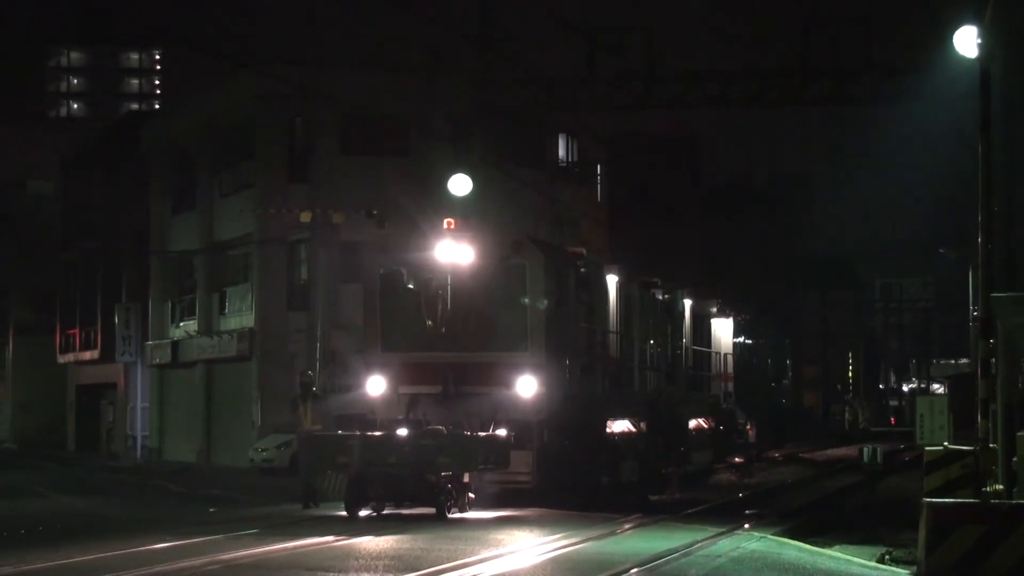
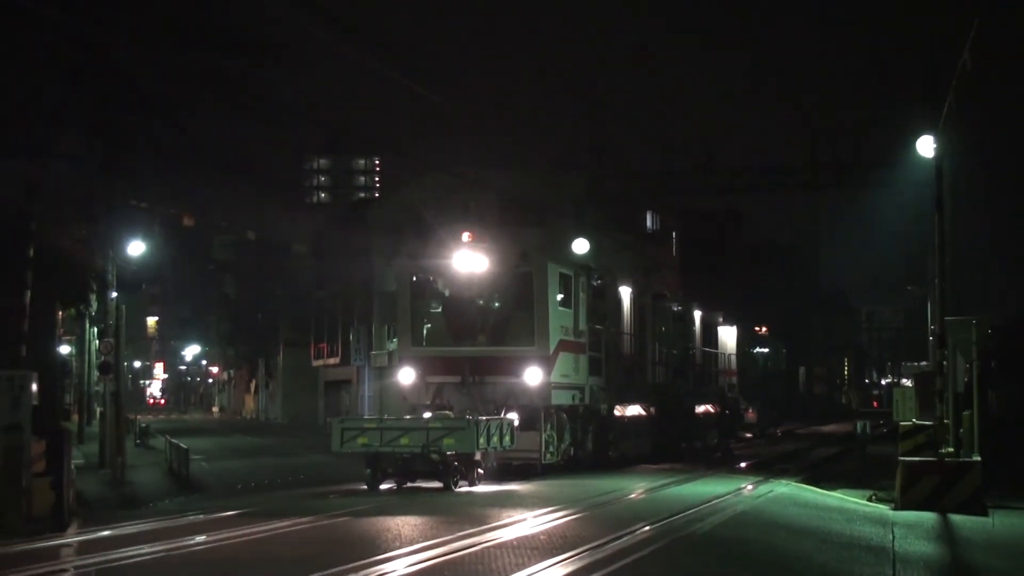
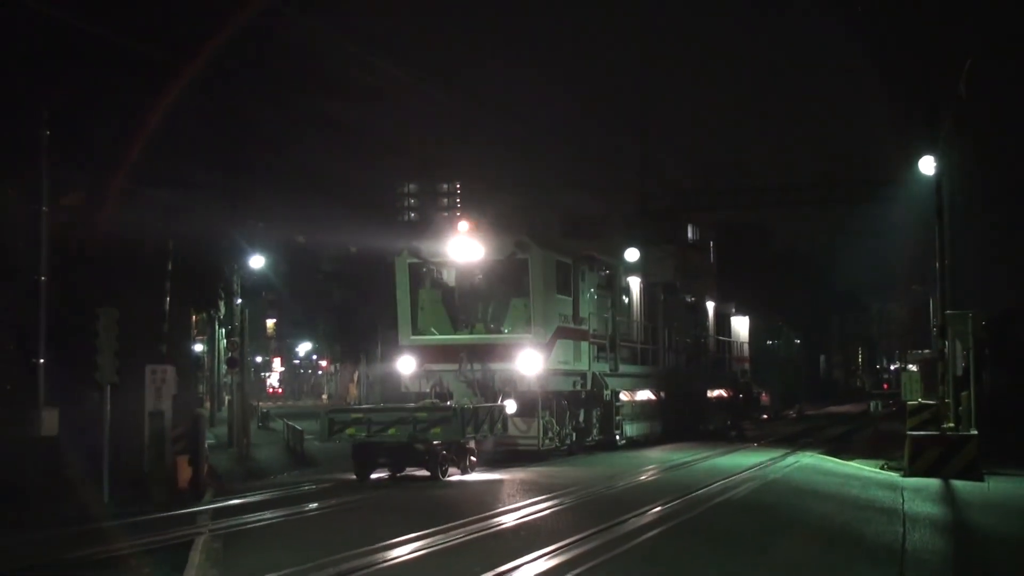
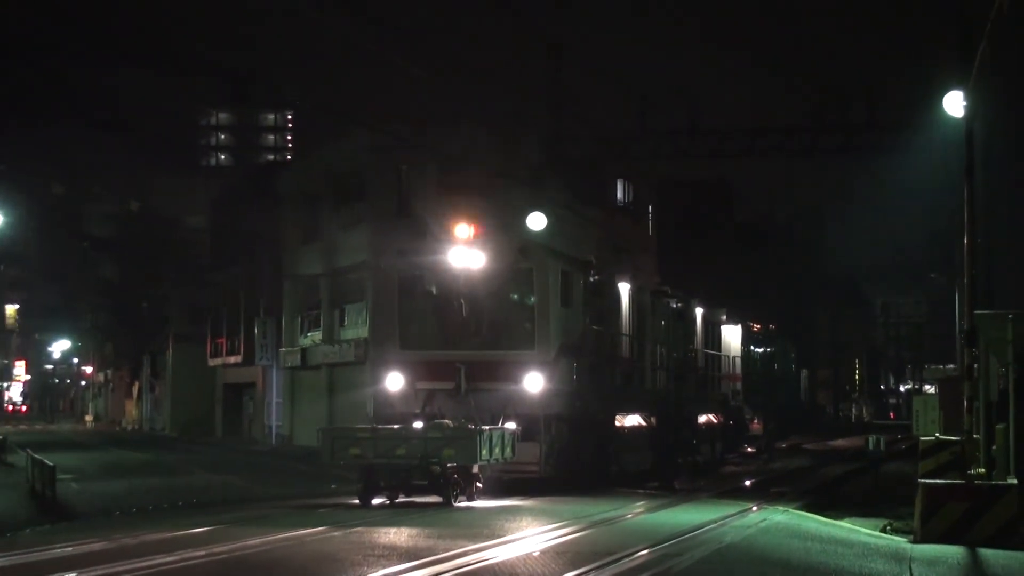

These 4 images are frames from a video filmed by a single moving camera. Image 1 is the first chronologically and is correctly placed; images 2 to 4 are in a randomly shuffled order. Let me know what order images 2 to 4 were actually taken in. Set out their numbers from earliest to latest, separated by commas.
4, 2, 3
